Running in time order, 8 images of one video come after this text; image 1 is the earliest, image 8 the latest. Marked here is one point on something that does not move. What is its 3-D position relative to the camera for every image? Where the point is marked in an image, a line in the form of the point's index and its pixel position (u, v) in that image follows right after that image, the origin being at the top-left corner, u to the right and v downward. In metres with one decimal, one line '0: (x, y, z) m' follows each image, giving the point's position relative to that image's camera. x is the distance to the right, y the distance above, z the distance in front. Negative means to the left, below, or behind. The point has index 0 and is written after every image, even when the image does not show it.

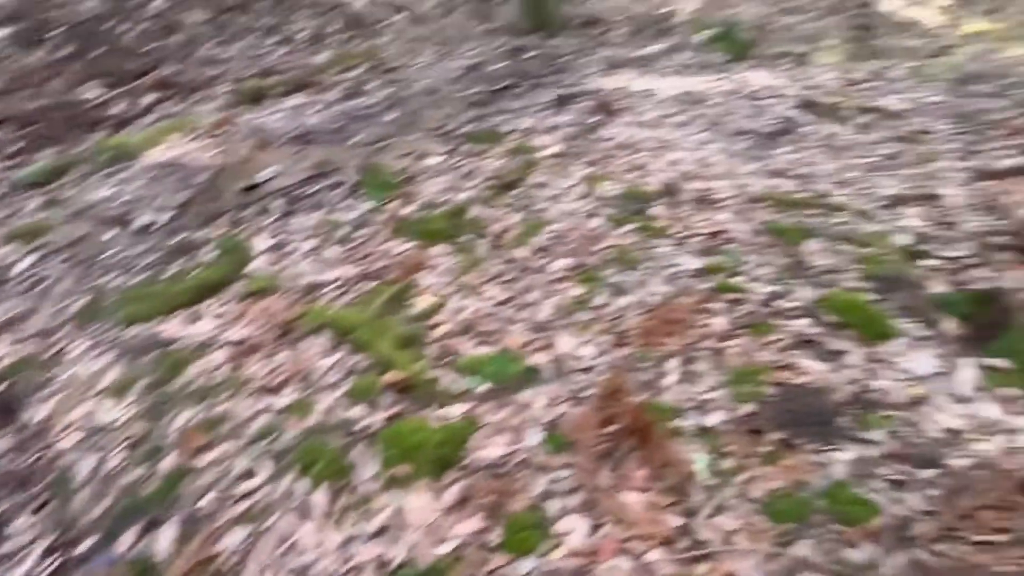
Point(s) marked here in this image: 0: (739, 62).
0: (+1.3, +1.3, +3.5) m
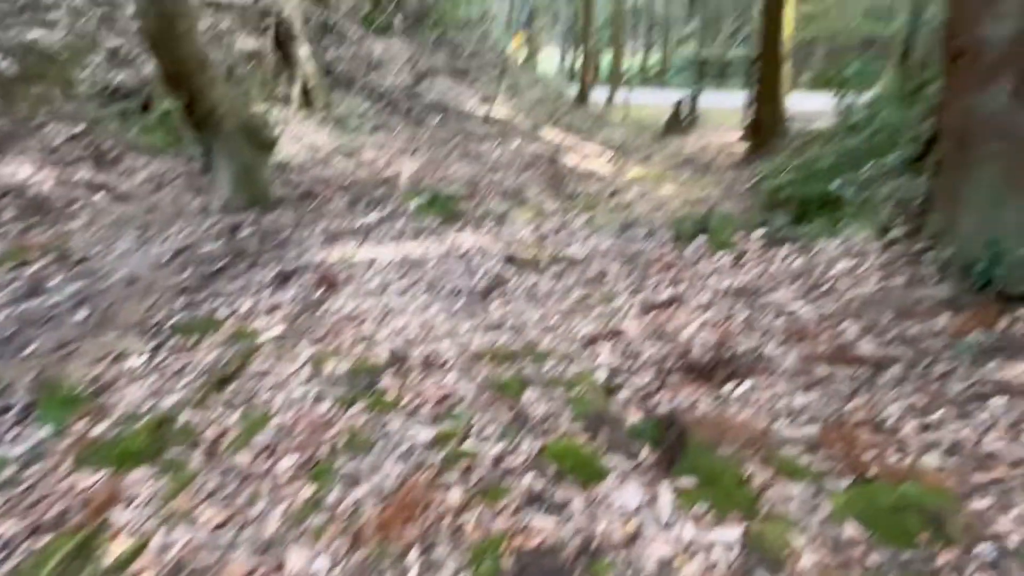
0: (-0.4, +0.4, +3.8) m
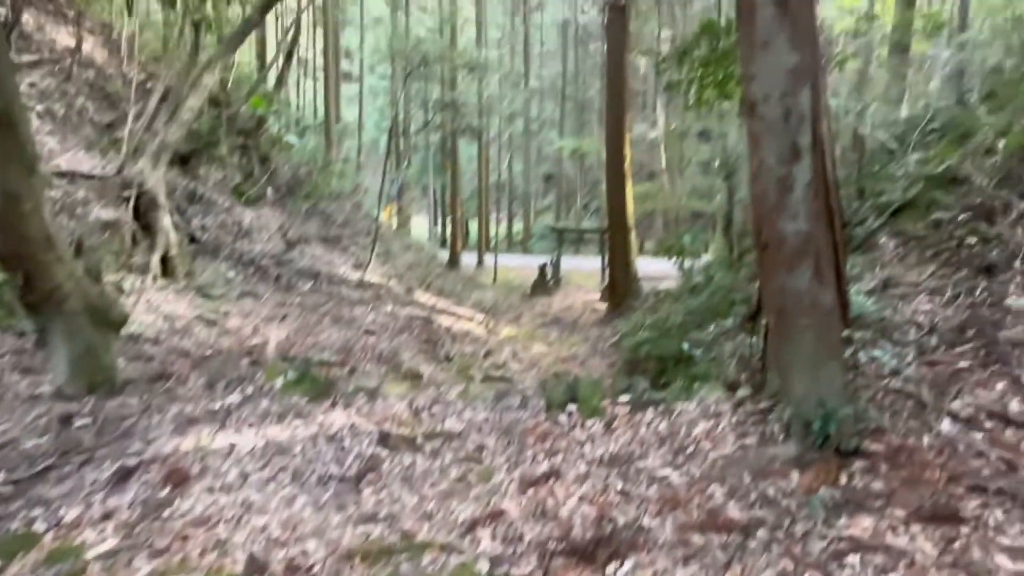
0: (-1.1, -0.7, +3.7) m
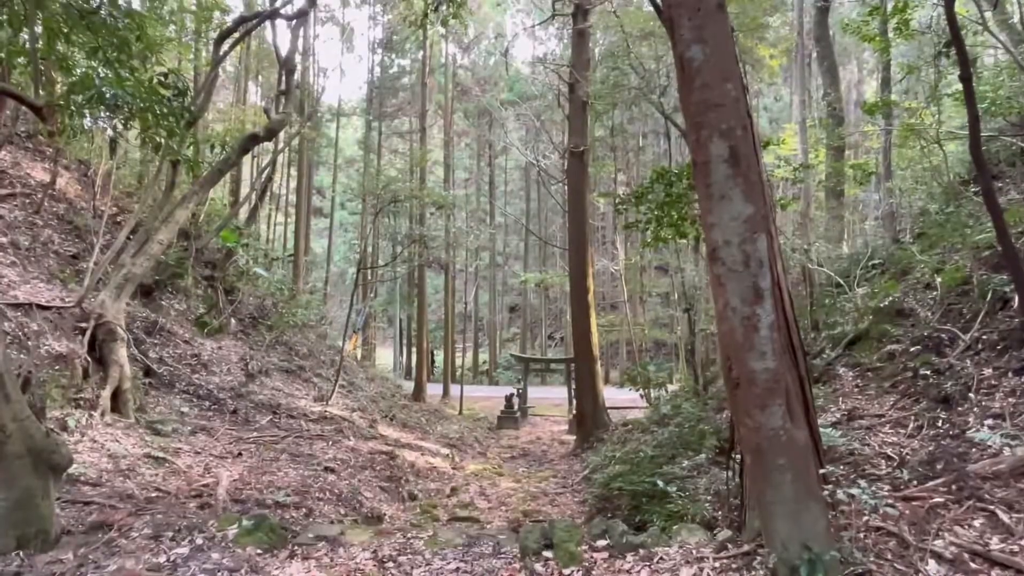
0: (-1.3, -1.4, +3.4) m
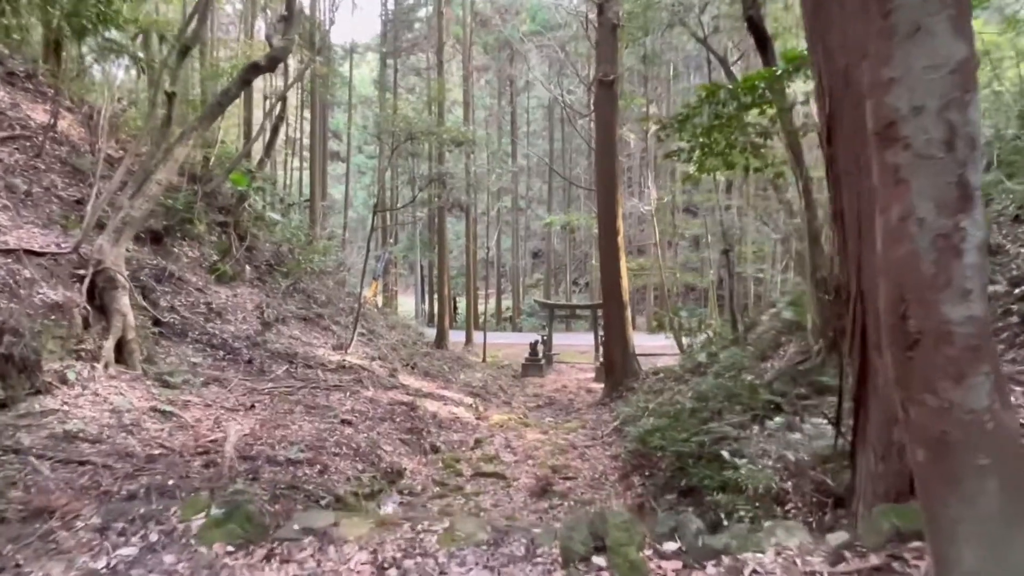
0: (-1.1, -1.1, +2.7) m
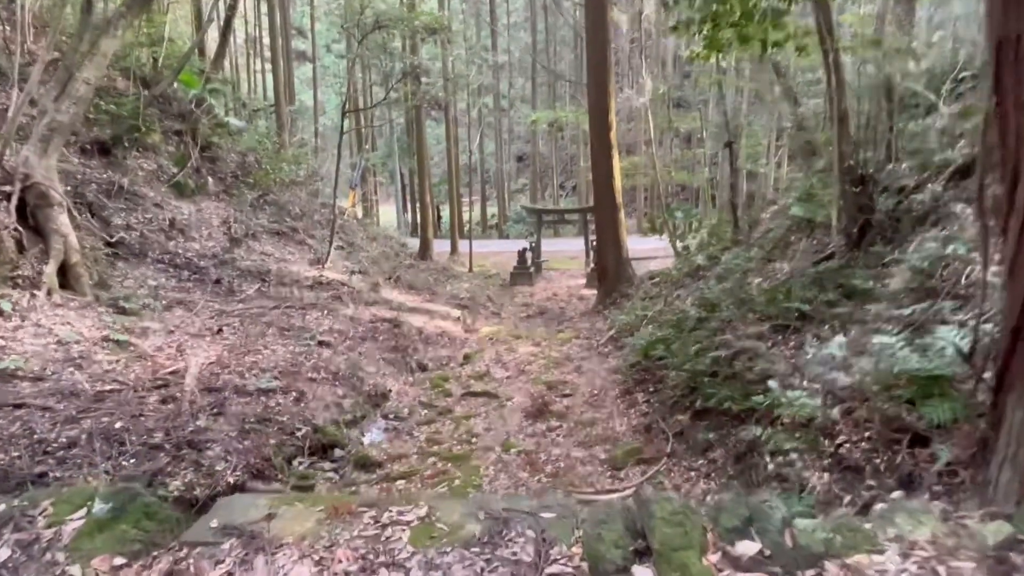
0: (-1.1, -0.8, +1.9) m
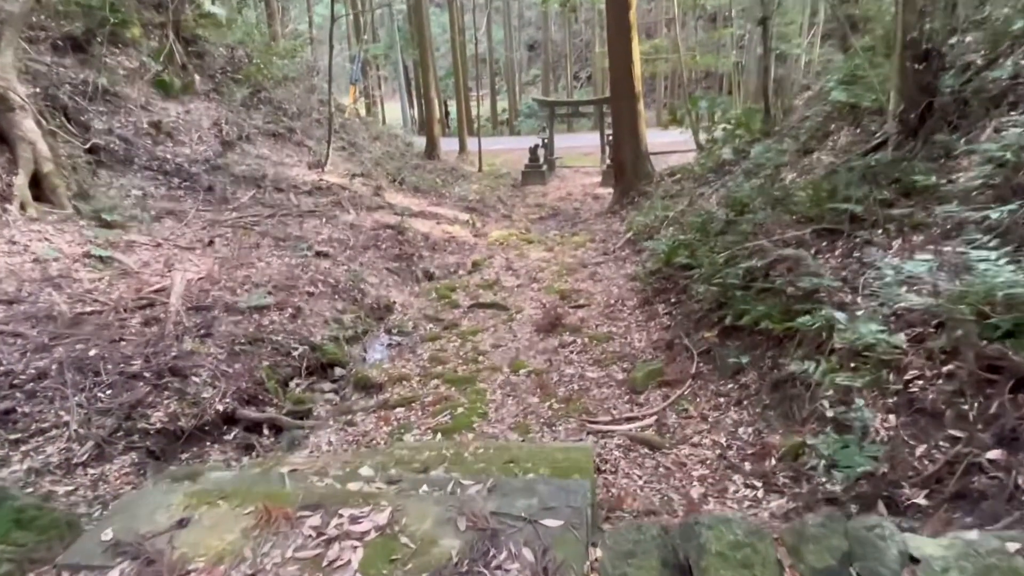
0: (-1.1, -0.7, +1.4) m
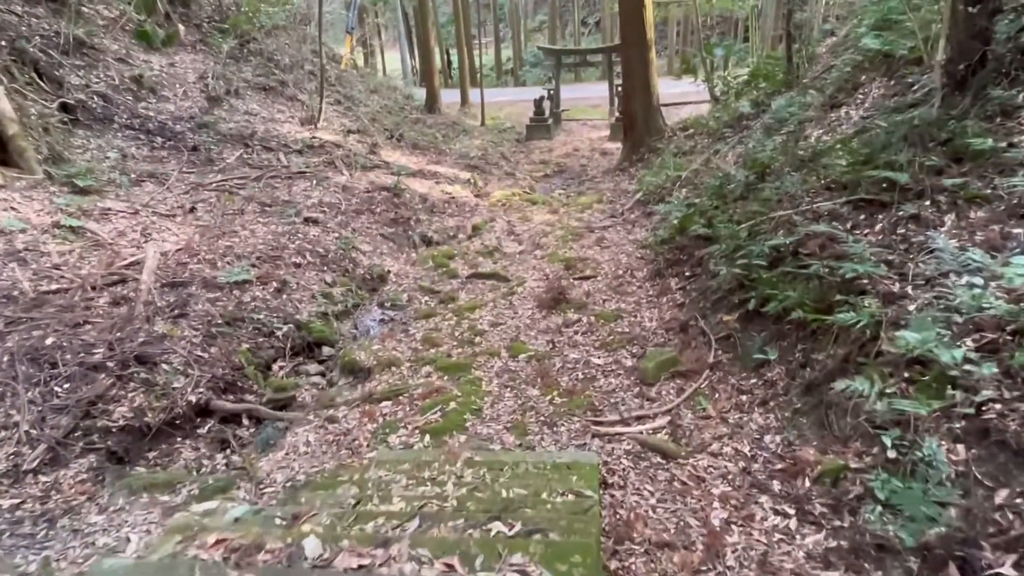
0: (-1.2, -0.8, +1.0) m
